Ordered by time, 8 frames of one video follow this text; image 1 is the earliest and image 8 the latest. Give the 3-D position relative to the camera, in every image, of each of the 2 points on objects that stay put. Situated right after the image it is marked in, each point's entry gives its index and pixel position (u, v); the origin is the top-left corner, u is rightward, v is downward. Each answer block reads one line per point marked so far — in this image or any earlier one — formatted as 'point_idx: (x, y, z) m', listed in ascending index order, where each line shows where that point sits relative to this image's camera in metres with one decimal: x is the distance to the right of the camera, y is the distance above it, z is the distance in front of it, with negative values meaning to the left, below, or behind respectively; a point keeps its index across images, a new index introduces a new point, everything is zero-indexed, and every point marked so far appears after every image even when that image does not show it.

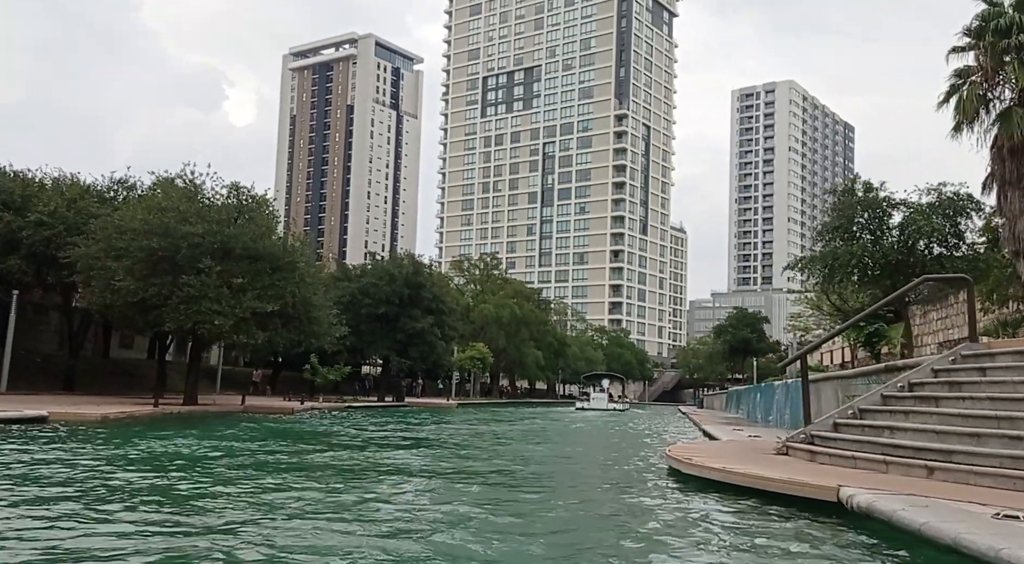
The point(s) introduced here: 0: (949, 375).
0: (+5.3, -1.1, +11.5) m
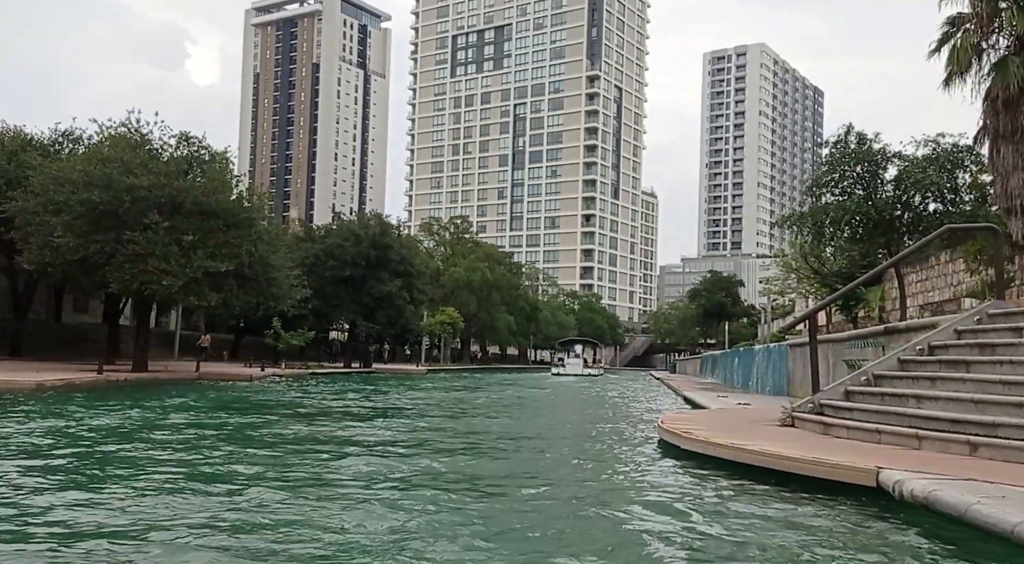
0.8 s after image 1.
0: (+5.0, -0.6, +10.3) m
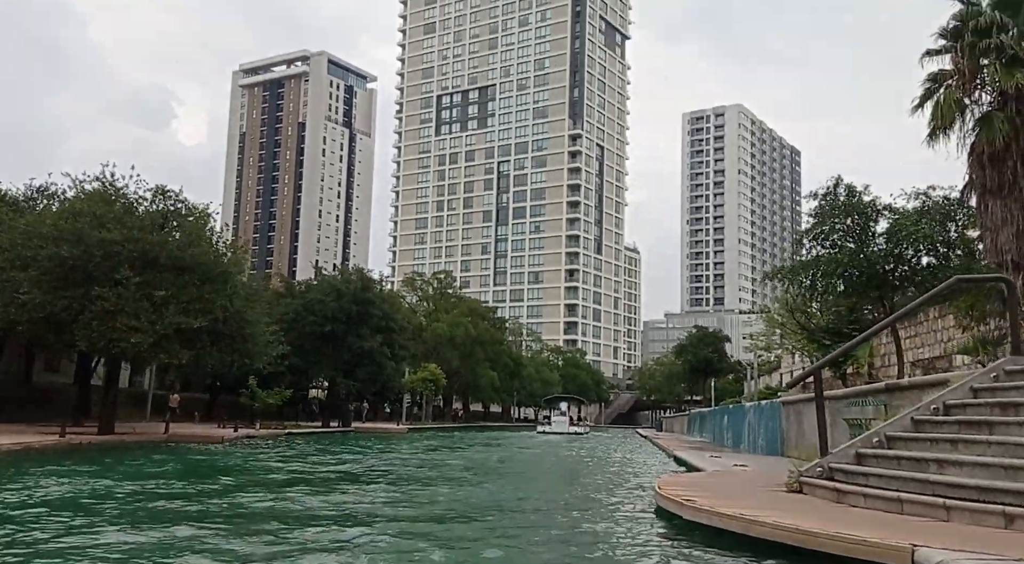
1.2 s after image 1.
0: (+4.8, -1.1, +9.6) m
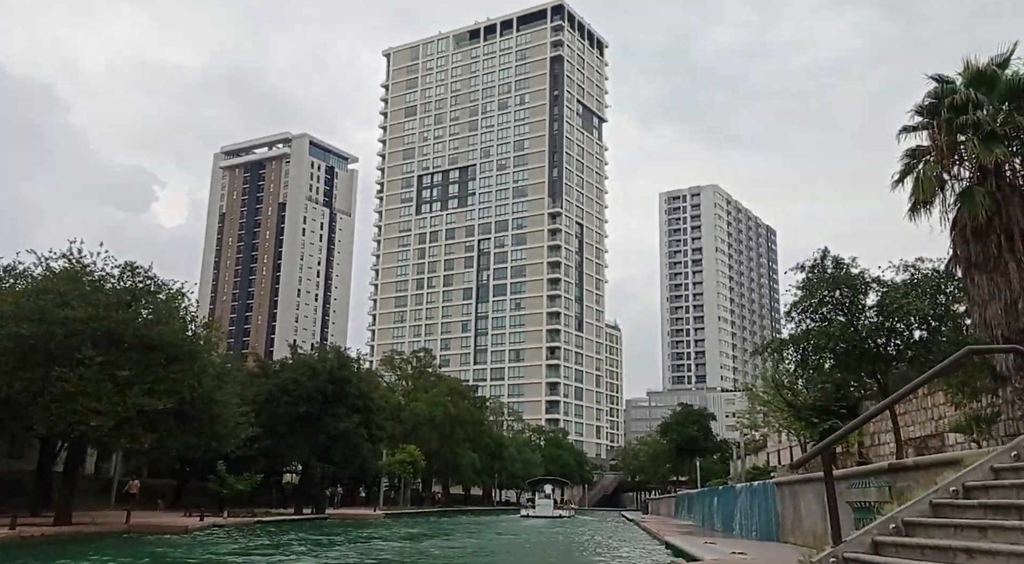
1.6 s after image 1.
0: (+4.7, -1.8, +8.9) m
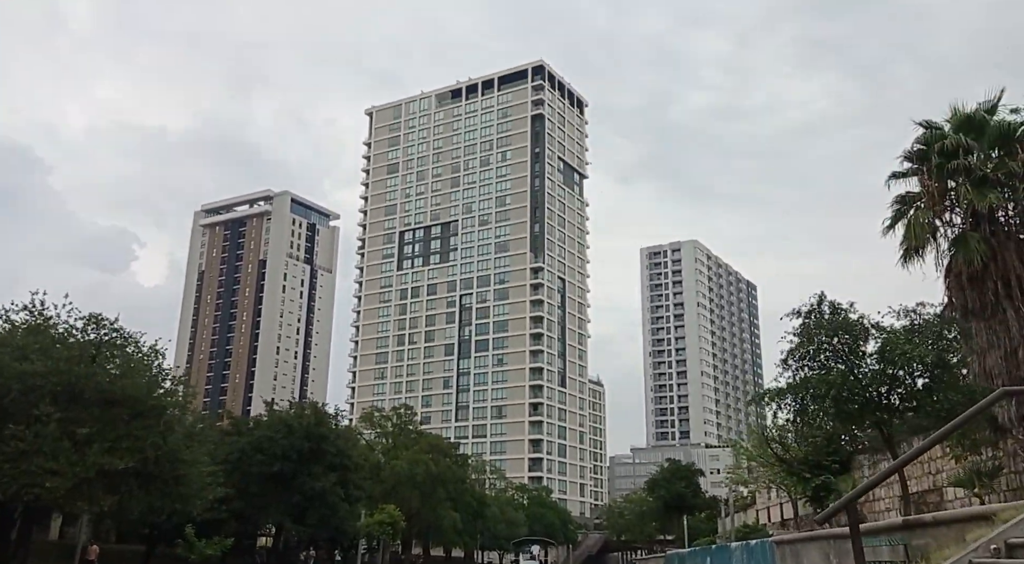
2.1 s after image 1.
0: (+4.6, -2.1, +7.9) m
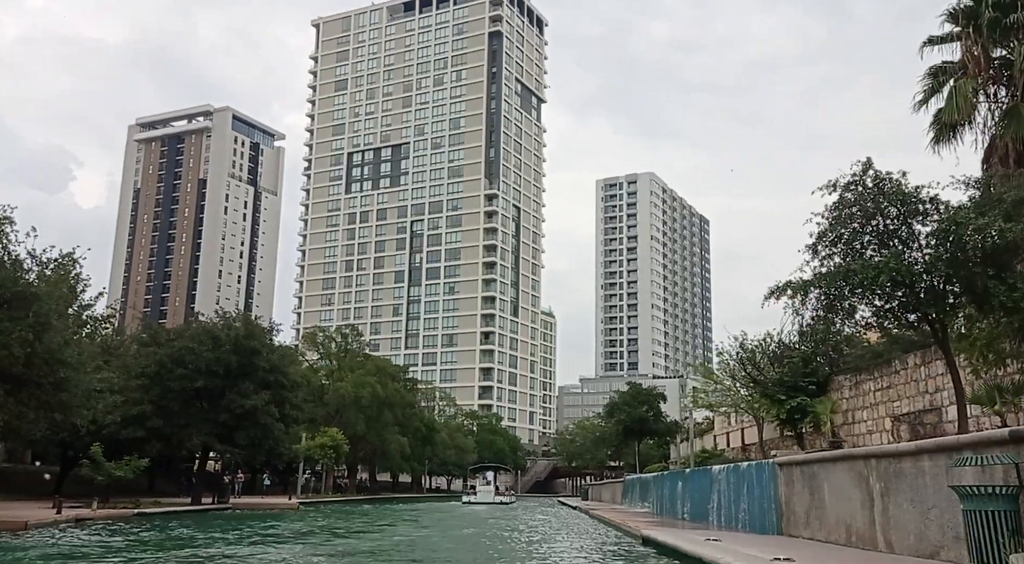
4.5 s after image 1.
0: (+4.5, -0.7, +4.3) m
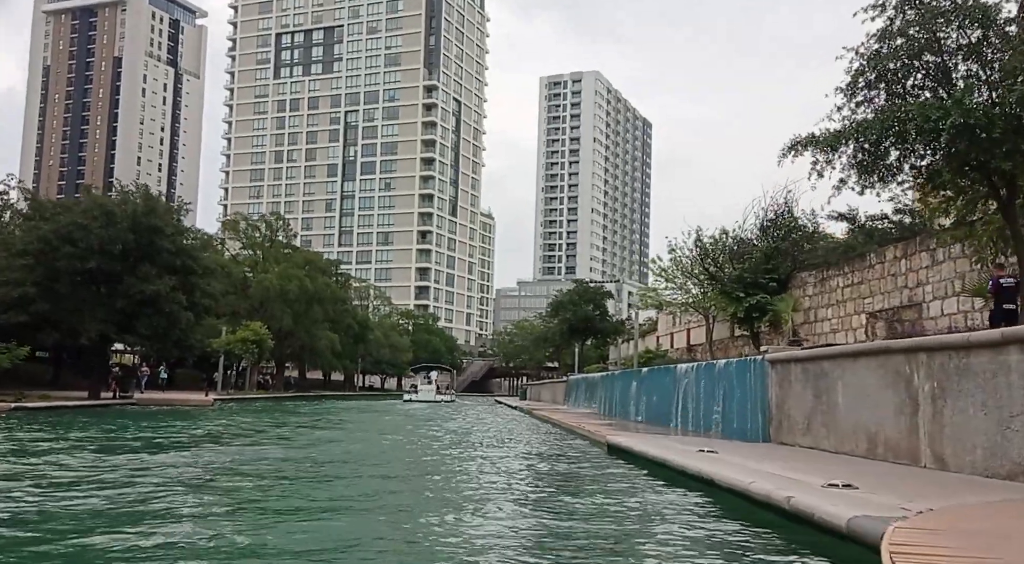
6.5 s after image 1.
0: (+4.6, +0.1, +1.2) m
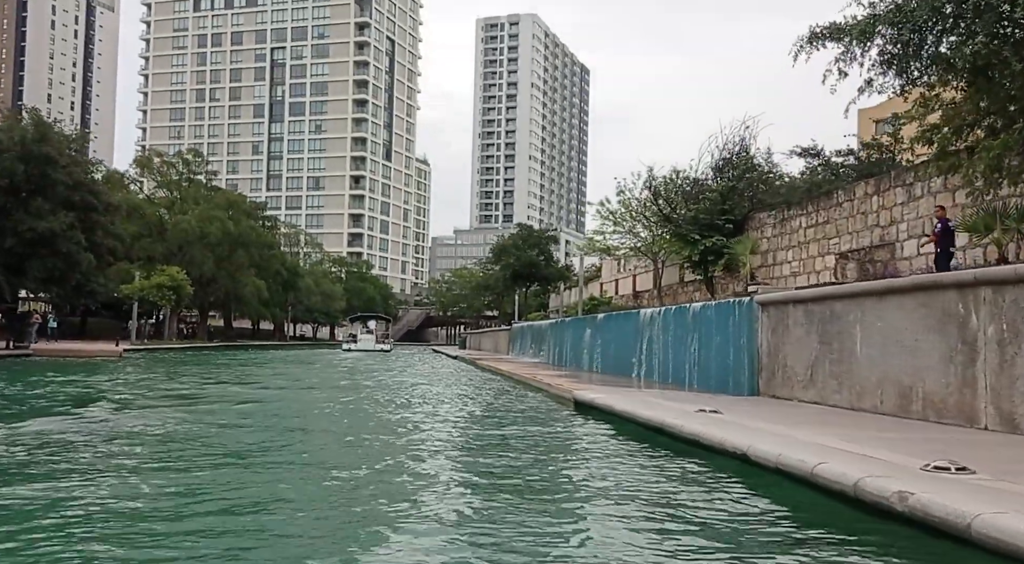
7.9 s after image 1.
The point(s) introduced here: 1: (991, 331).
0: (+4.8, +0.4, -0.9) m
1: (+4.2, -0.4, +8.3) m
